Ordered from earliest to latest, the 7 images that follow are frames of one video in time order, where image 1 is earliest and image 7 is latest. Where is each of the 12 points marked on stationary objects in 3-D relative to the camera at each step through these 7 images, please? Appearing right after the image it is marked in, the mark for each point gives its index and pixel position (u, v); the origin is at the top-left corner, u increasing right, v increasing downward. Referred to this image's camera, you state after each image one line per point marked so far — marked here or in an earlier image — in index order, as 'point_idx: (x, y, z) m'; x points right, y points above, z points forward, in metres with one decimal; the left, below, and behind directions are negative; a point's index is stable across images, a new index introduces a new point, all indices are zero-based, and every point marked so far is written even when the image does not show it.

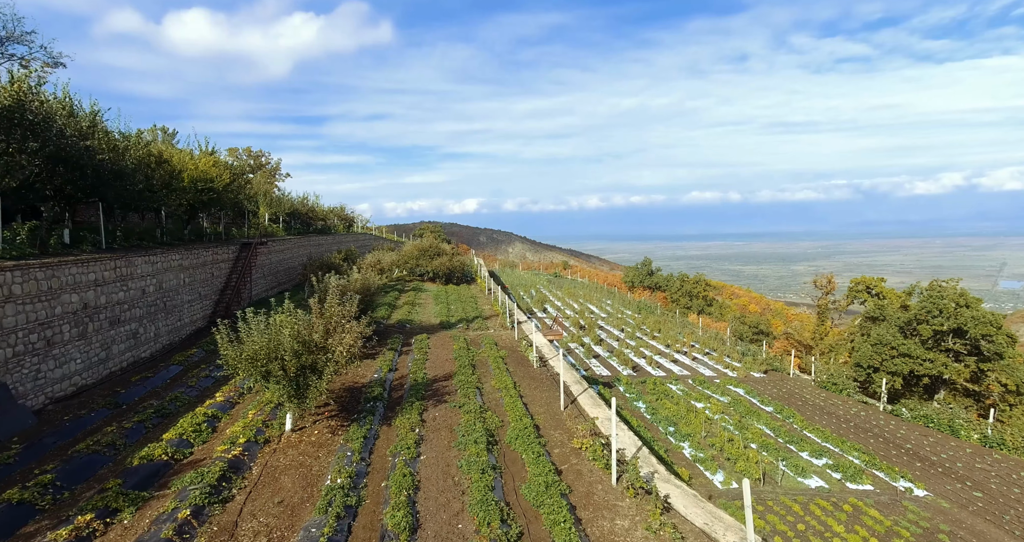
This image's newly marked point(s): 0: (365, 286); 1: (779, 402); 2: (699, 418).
0: (-3.9, -0.4, +15.7) m
1: (+8.6, -4.2, +19.2) m
2: (+5.4, -4.3, +17.3) m
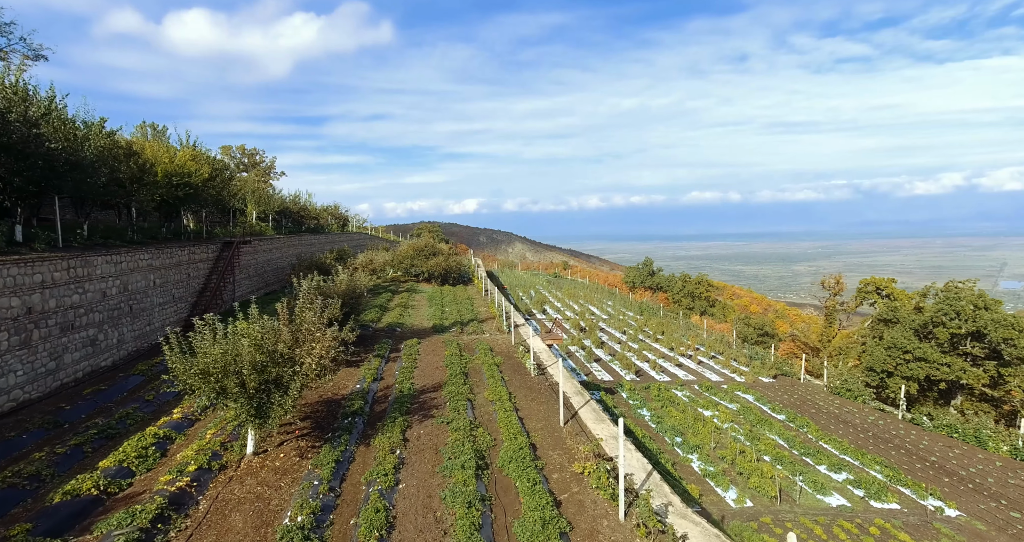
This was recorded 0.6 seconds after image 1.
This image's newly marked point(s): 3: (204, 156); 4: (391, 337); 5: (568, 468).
0: (-4.0, -0.4, +14.7) m
1: (+8.5, -4.2, +18.1) m
2: (+5.3, -4.3, +16.3) m
3: (-9.8, +3.7, +18.8) m
4: (-3.1, -1.7, +15.5) m
5: (+0.8, -2.8, +8.3) m
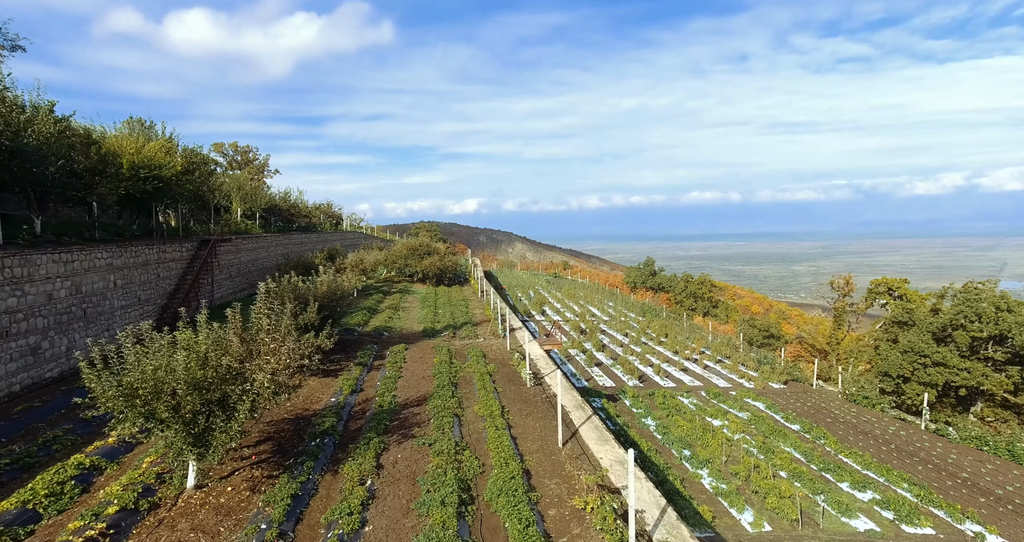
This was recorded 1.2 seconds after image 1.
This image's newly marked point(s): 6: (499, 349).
0: (-4.1, -0.4, +13.6) m
1: (+8.4, -4.2, +17.0) m
2: (+5.2, -4.3, +15.1) m
3: (-9.9, +3.7, +17.7) m
4: (-3.3, -1.7, +14.4) m
5: (+0.7, -2.8, +7.2) m
6: (-0.3, -1.9, +14.6) m
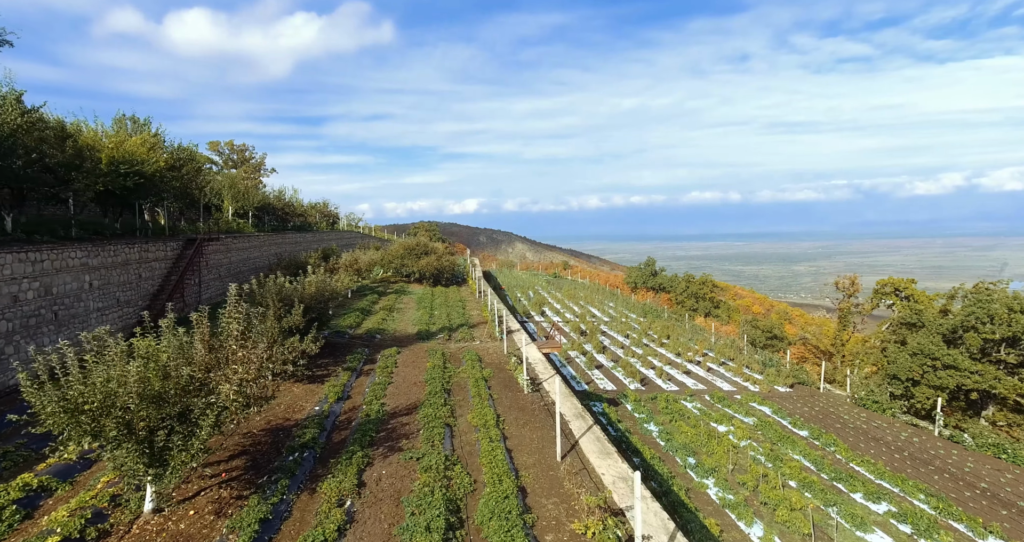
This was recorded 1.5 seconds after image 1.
0: (-4.1, -0.4, +13.0) m
1: (+8.3, -4.2, +16.4) m
2: (+5.1, -4.3, +14.6) m
3: (-10.0, +3.7, +17.1) m
4: (-3.3, -1.7, +13.8) m
5: (+0.6, -2.8, +6.6) m
6: (-0.4, -1.9, +14.1) m
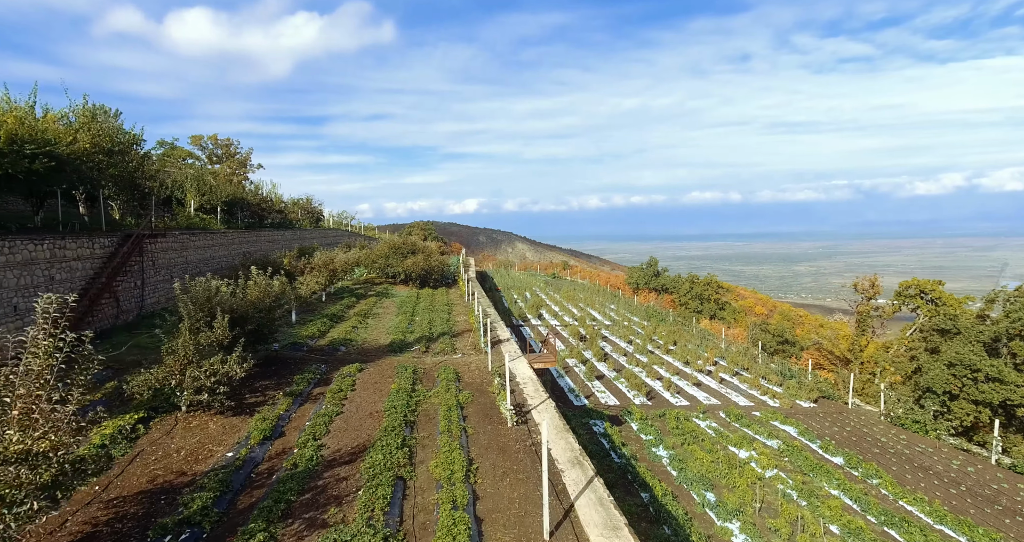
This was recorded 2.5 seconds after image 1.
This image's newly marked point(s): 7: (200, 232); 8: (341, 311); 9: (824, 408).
0: (-4.4, -0.4, +10.8) m
1: (+8.0, -4.3, +14.2) m
2: (+4.9, -4.3, +12.4) m
3: (-10.2, +3.7, +14.9) m
4: (-3.6, -1.8, +11.6) m
5: (+0.3, -2.8, +4.4) m
6: (-0.7, -1.9, +11.9) m
7: (-9.9, +1.2, +19.0) m
8: (-5.1, -1.2, +17.7) m
9: (+9.5, -4.2, +18.1) m
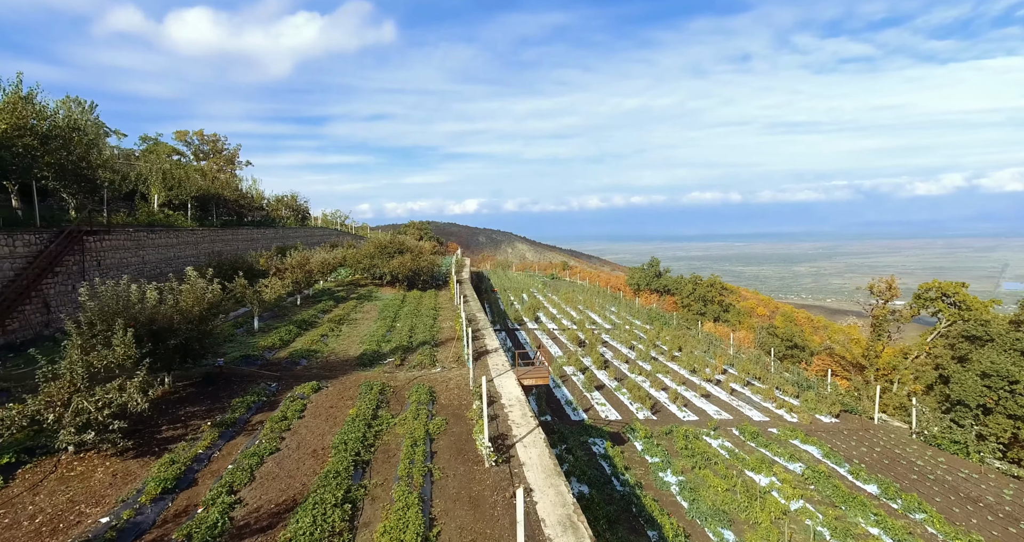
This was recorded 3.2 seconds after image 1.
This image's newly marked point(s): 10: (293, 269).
0: (-4.7, -0.4, +9.1) m
1: (+7.8, -4.3, +12.5) m
2: (+4.6, -4.4, +10.7) m
3: (-10.5, +3.6, +13.2) m
4: (-3.8, -1.8, +9.9) m
5: (+0.1, -2.8, +2.7) m
6: (-0.9, -2.0, +10.2) m
7: (-10.2, +1.2, +17.3) m
8: (-5.3, -1.2, +16.0) m
9: (+9.2, -4.2, +16.4) m
10: (-6.8, 0.0, +18.5) m
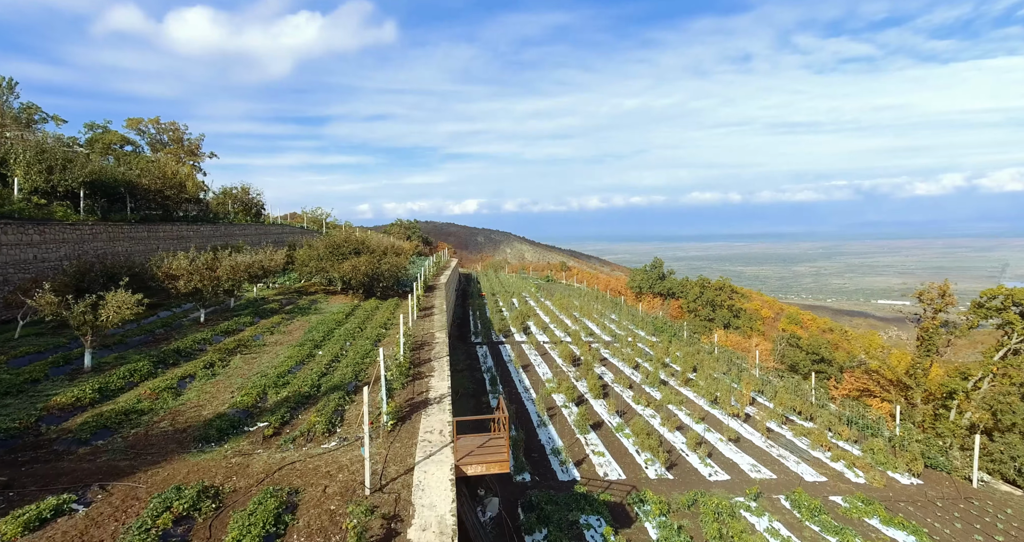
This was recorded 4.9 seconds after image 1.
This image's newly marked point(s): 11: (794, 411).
0: (-5.4, -0.6, +4.7) m
1: (+7.1, -4.4, +8.1) m
2: (+3.9, -4.5, +6.3) m
3: (-11.2, +3.5, +8.8) m
4: (-4.6, -1.9, +5.5) m
5: (-0.6, -3.0, -1.7) m
6: (-1.6, -2.1, +5.8) m
7: (-10.9, +1.0, +12.9) m
8: (-6.0, -1.4, +11.6) m
9: (+8.5, -4.4, +12.0) m
10: (-7.5, -0.1, +14.1) m
11: (+7.7, -3.8, +16.3) m
